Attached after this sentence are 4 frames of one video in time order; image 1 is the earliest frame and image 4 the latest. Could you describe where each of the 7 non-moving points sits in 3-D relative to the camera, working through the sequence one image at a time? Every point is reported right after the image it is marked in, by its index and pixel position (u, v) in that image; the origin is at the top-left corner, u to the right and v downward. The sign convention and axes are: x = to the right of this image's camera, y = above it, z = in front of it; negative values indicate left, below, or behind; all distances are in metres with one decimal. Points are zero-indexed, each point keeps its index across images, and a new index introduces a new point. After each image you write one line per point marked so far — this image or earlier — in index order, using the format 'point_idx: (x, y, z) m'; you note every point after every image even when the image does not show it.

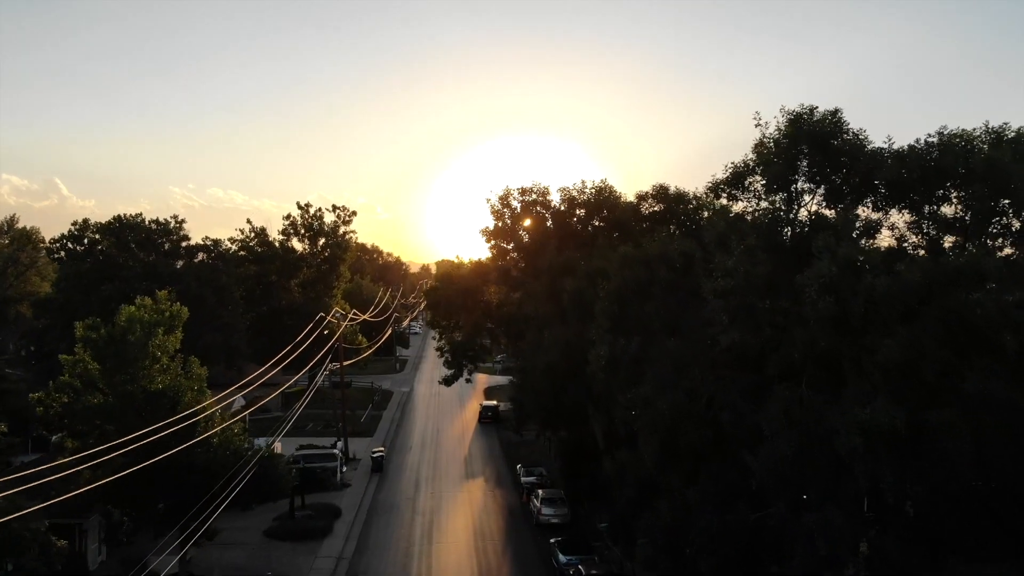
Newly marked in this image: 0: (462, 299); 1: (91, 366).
0: (-1.4, -0.3, +18.3) m
1: (-8.0, -1.5, +12.7) m
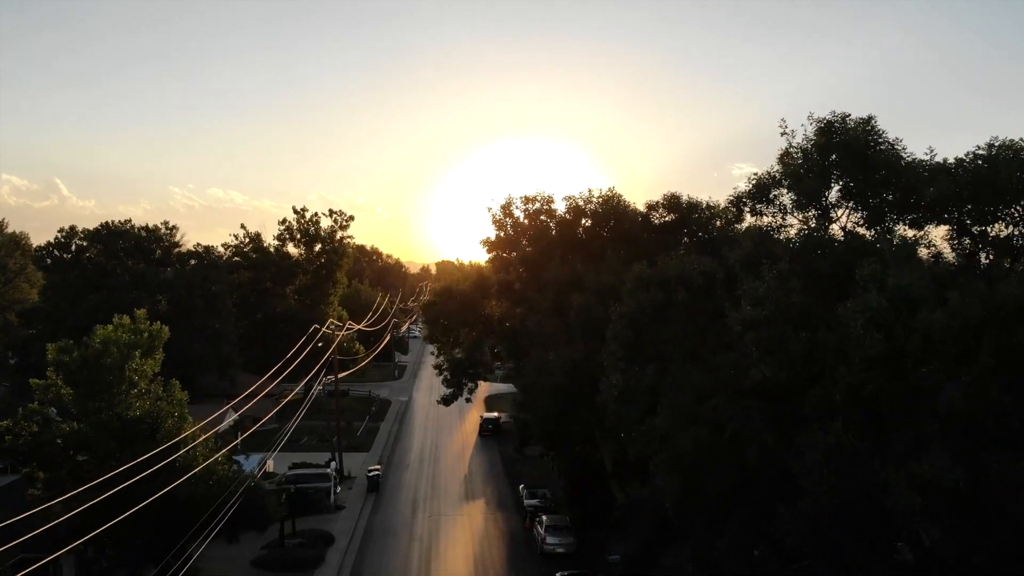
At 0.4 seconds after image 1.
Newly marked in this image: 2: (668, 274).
0: (-1.3, -0.7, +17.4) m
1: (-7.9, -1.8, +11.9) m
2: (+2.4, +0.2, +10.2) m
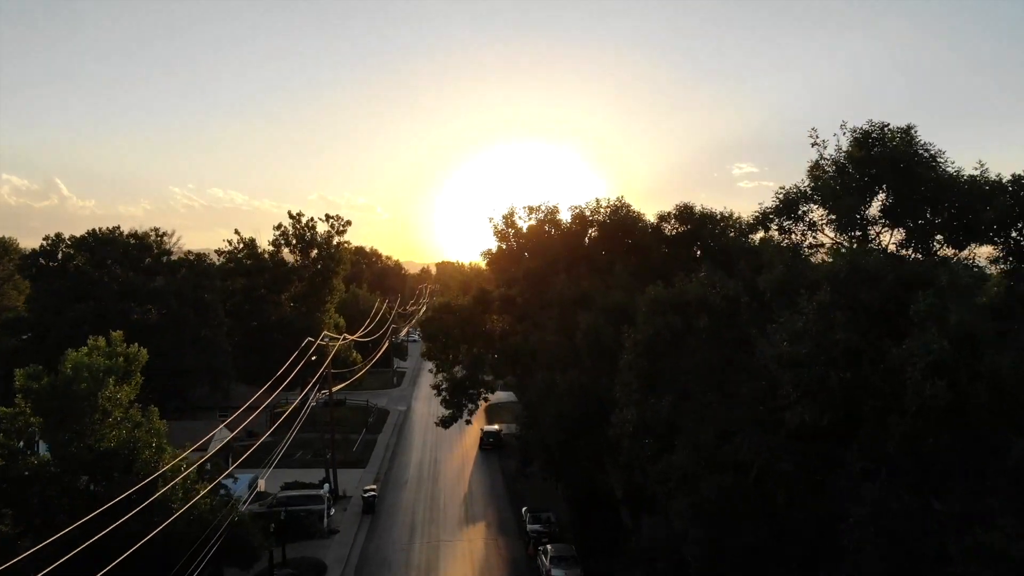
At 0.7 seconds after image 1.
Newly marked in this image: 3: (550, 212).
0: (-1.2, -1.0, +16.5) m
1: (-7.9, -2.2, +11.0) m
2: (+2.4, -0.1, +9.3) m
3: (+0.9, +1.8, +15.9) m
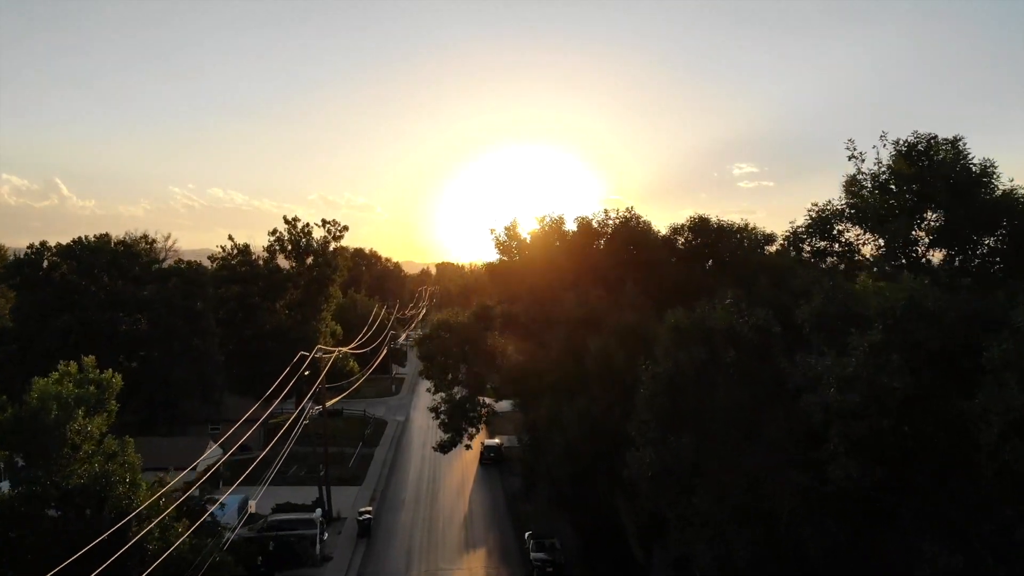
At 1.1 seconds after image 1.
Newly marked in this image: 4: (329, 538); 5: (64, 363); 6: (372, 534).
0: (-1.2, -1.4, +15.6) m
1: (-7.8, -2.5, +10.1) m
2: (+2.5, -0.5, +8.4) m
3: (+1.0, +1.5, +15.0) m
4: (-4.9, -6.7, +18.0) m
5: (-7.4, -1.2, +11.1) m
6: (-3.8, -6.7, +18.4) m
